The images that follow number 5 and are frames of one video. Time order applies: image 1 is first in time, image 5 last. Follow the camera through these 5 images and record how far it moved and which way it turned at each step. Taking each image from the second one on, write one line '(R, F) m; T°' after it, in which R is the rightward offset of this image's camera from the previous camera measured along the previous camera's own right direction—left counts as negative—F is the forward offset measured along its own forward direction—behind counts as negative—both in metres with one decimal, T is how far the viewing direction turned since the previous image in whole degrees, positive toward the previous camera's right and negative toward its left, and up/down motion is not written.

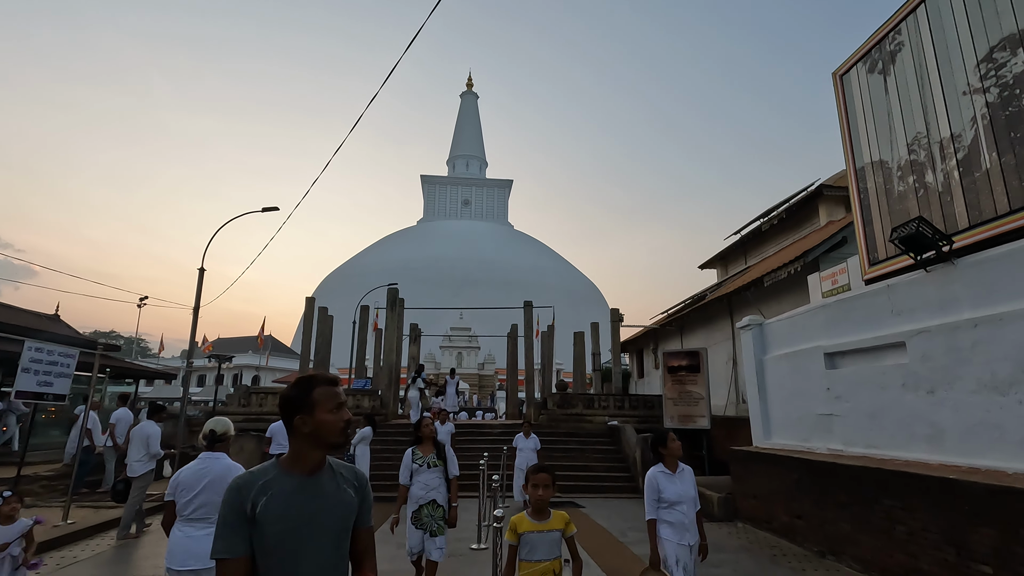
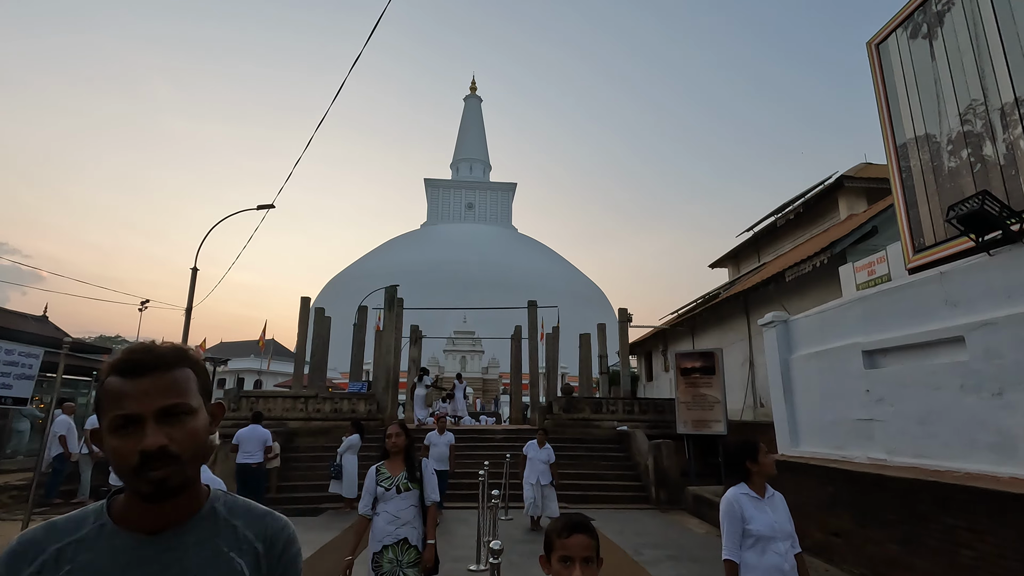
(0.0, +0.7) m; 0°
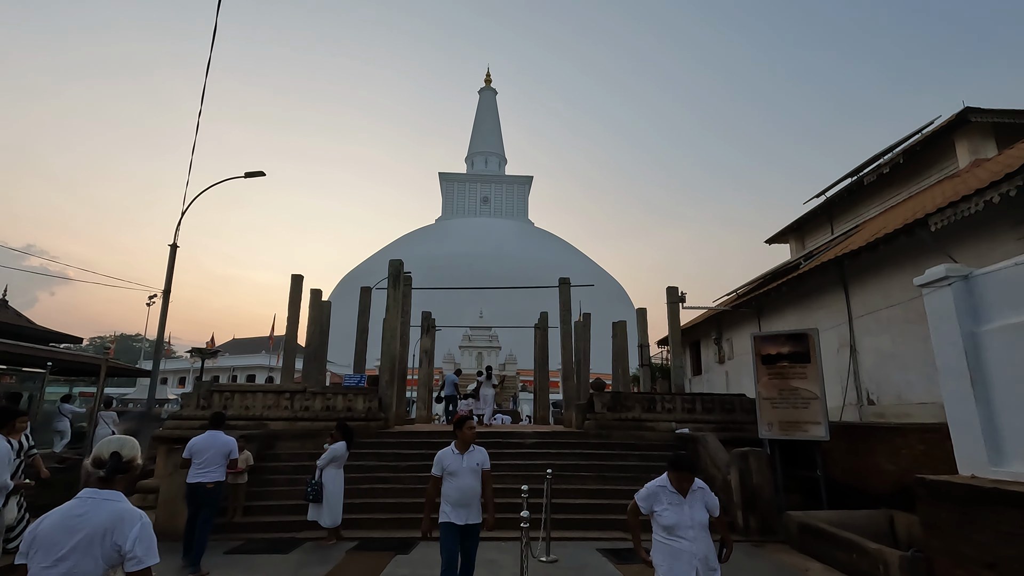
(-0.3, +2.7) m; -2°
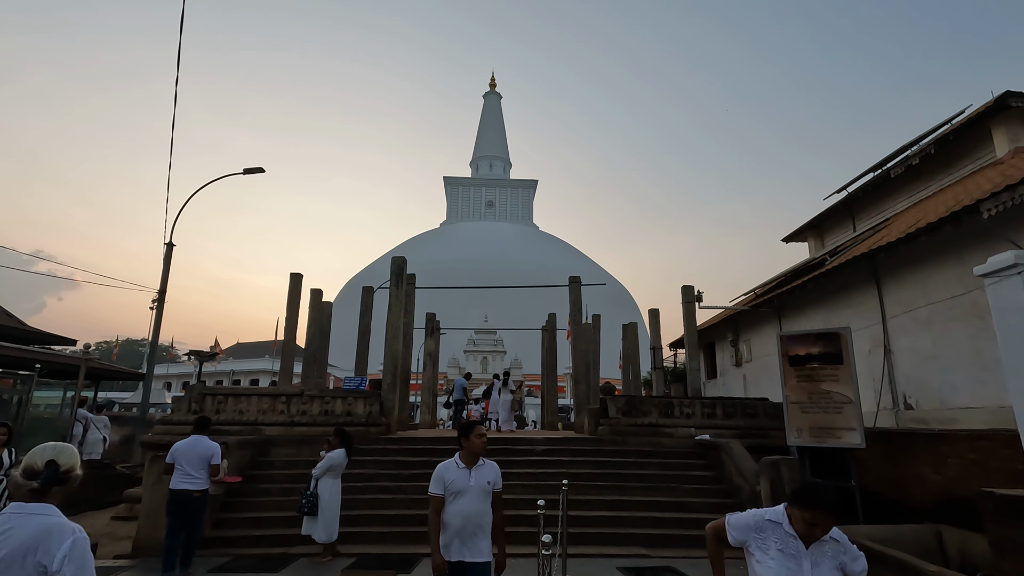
(-0.1, +0.6) m; 0°
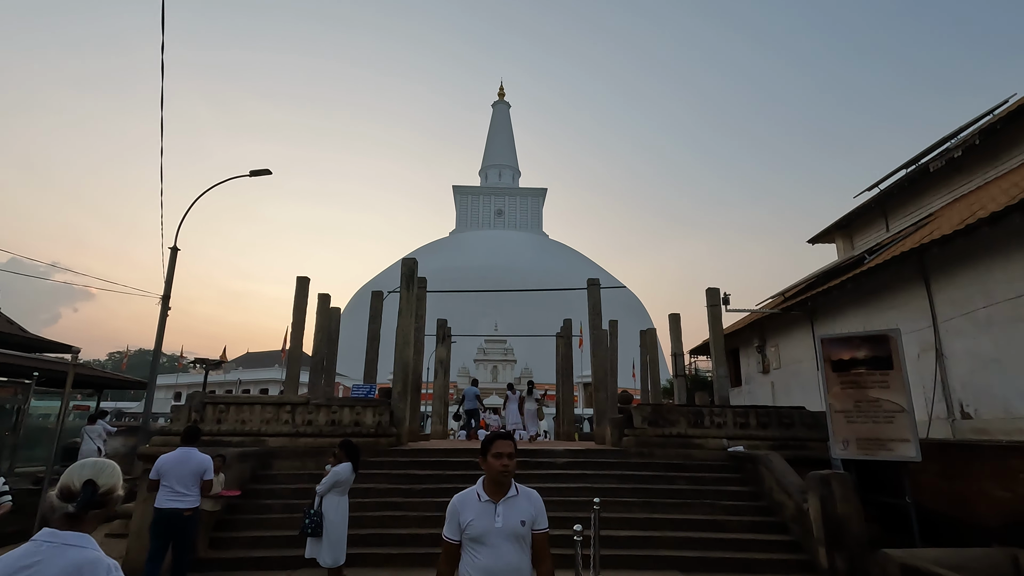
(-0.2, +0.6) m; -1°
